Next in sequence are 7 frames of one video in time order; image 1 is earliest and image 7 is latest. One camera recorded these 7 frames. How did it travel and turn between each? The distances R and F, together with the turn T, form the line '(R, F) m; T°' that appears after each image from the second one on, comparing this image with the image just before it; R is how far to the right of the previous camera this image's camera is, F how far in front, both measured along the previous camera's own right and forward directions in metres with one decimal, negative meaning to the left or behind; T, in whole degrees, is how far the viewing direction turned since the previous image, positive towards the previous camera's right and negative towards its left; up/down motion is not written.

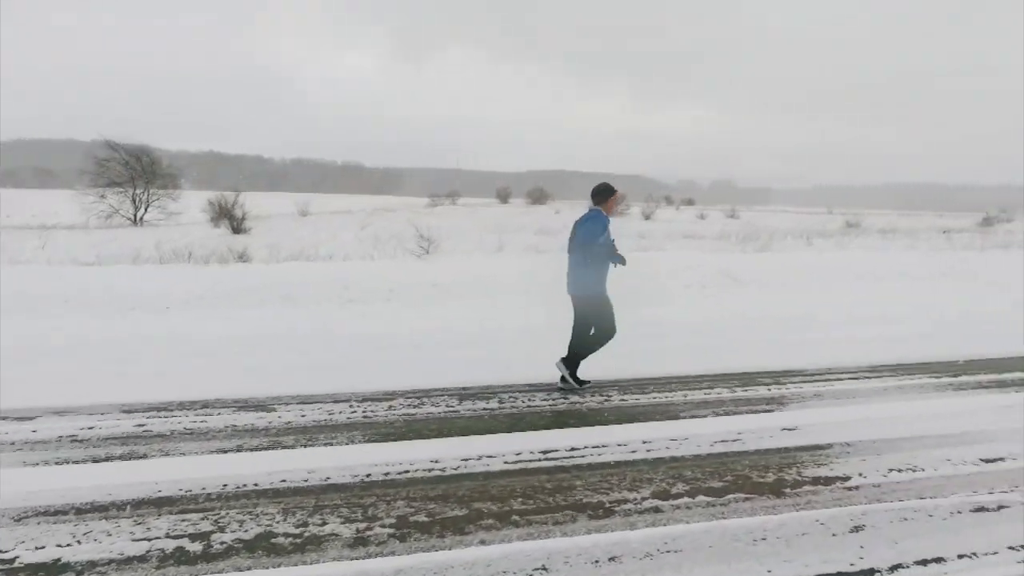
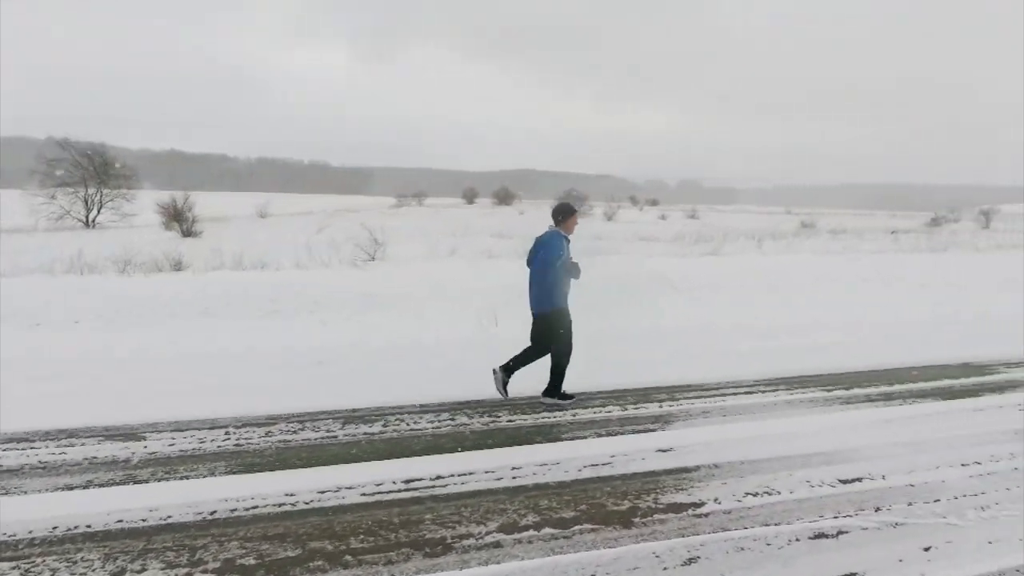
(+0.5, 0.0) m; +3°
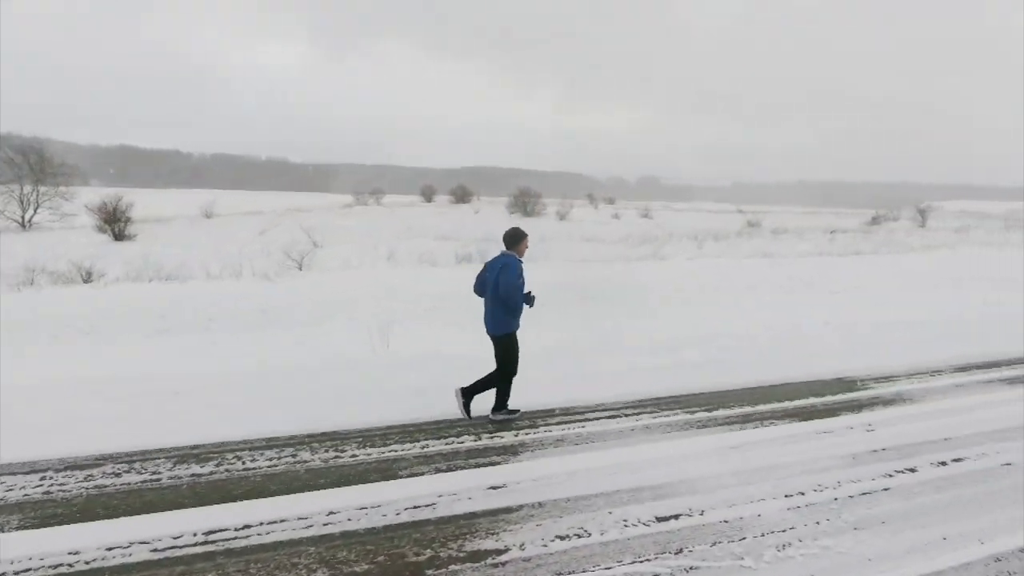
(+0.7, +0.1) m; +3°
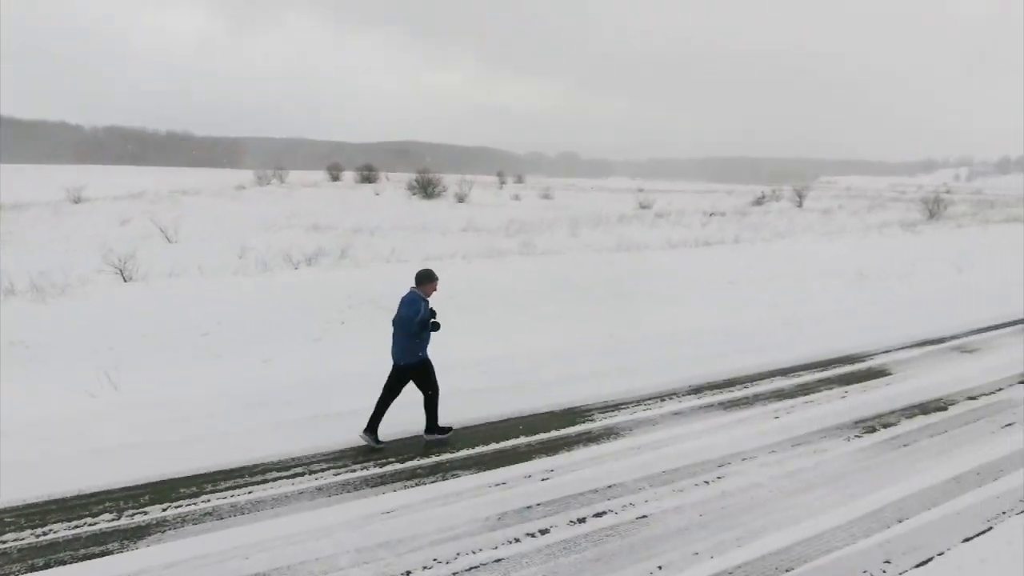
(+1.7, +0.1) m; +7°
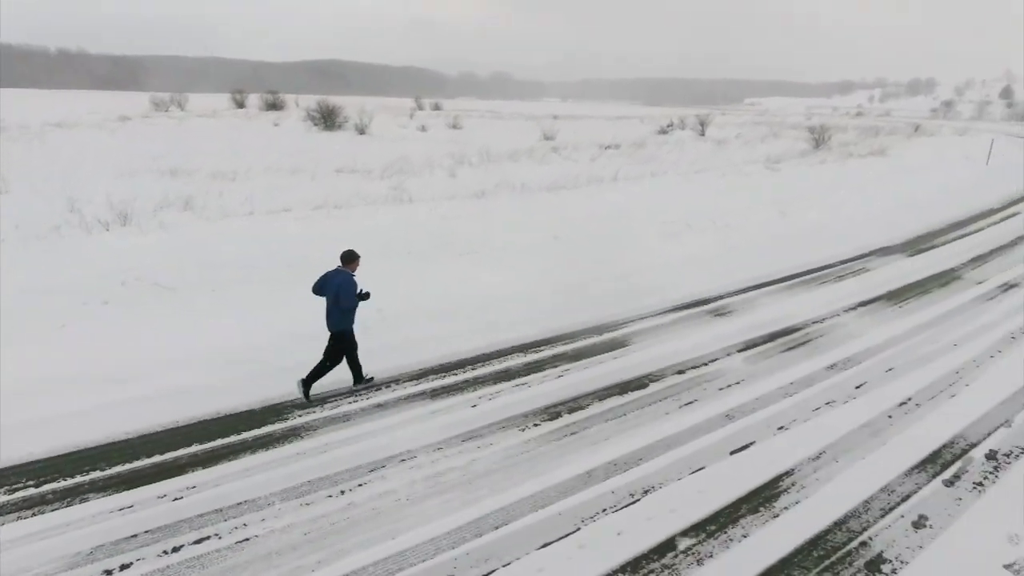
(+2.0, 0.0) m; +6°
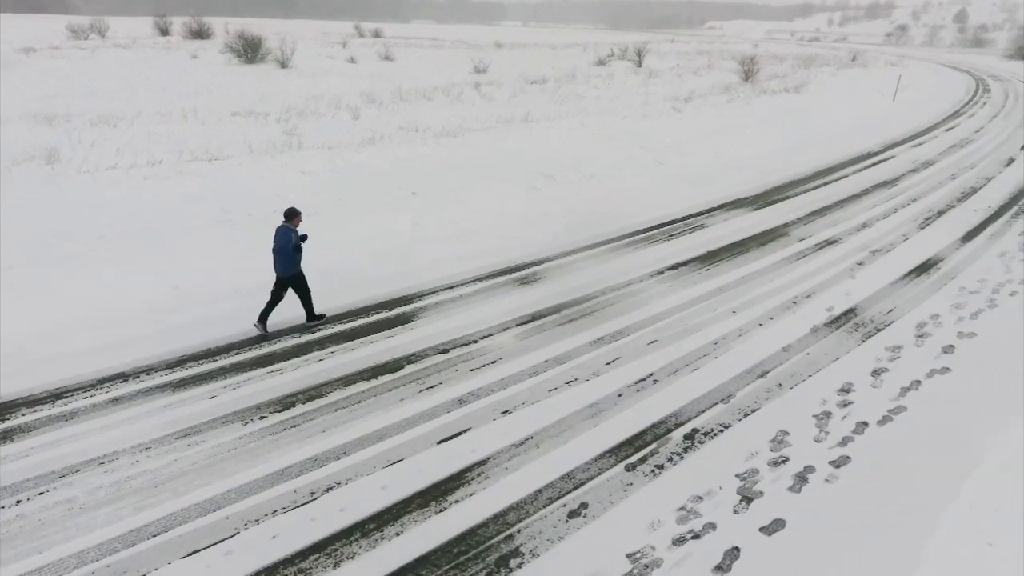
(+2.0, 0.0) m; +3°
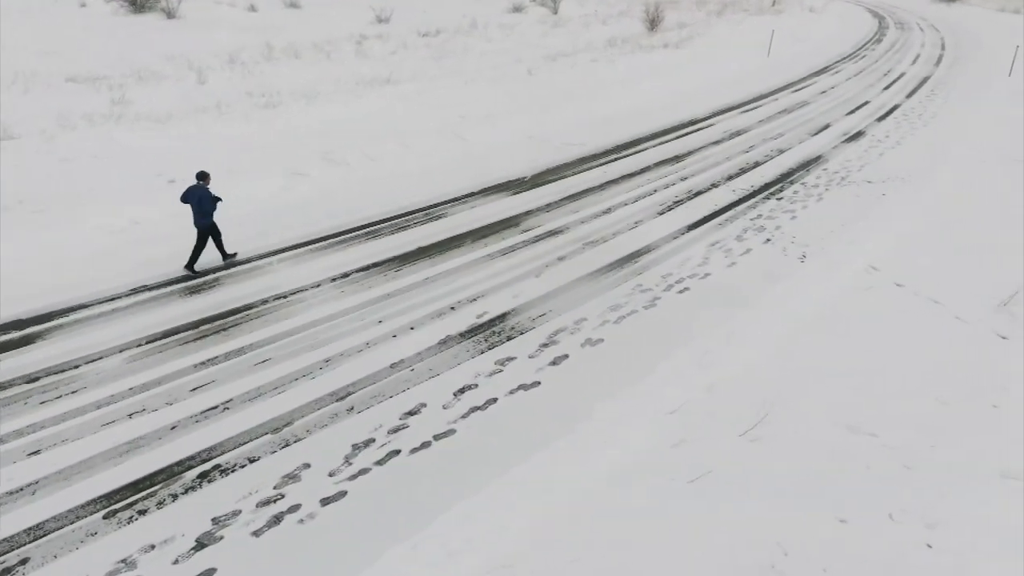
(+3.7, 0.0) m; +2°
